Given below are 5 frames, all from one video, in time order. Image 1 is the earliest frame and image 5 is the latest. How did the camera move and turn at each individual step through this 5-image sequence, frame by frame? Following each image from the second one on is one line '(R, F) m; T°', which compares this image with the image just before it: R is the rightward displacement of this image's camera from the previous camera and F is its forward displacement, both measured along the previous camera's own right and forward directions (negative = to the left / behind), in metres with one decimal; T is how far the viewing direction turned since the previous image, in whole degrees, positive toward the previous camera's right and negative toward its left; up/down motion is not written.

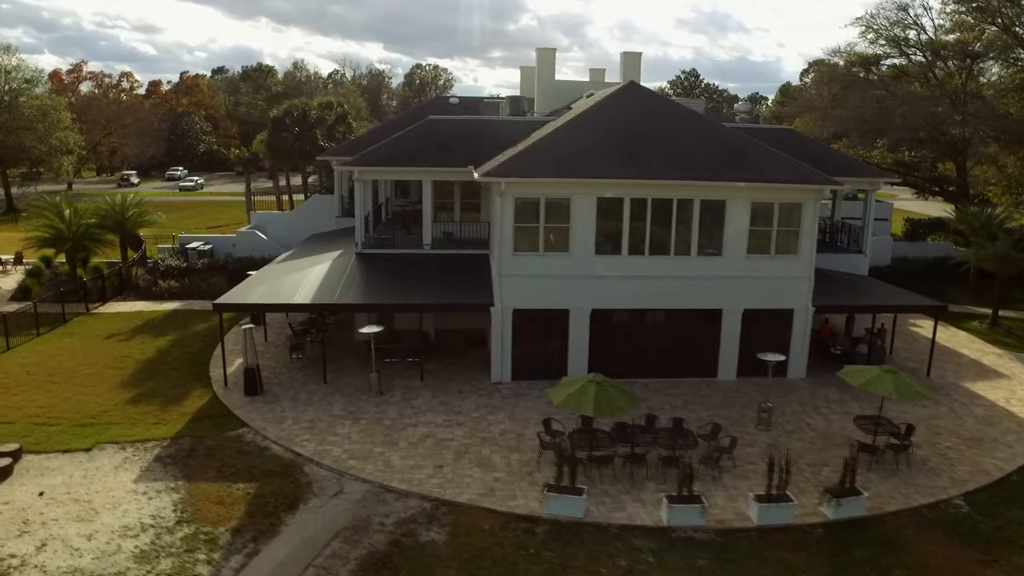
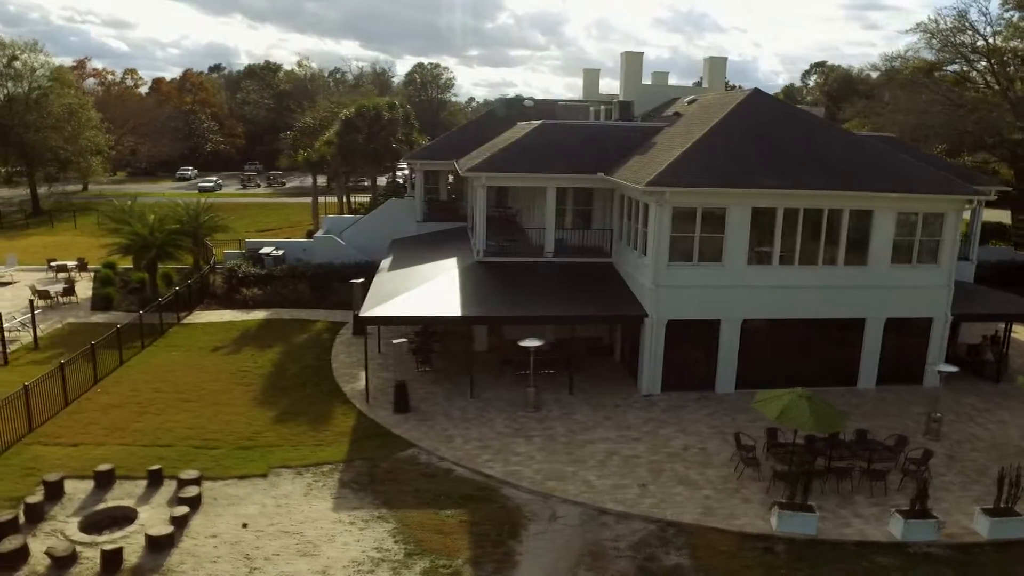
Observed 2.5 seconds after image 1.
(-4.8, +0.6) m; +3°
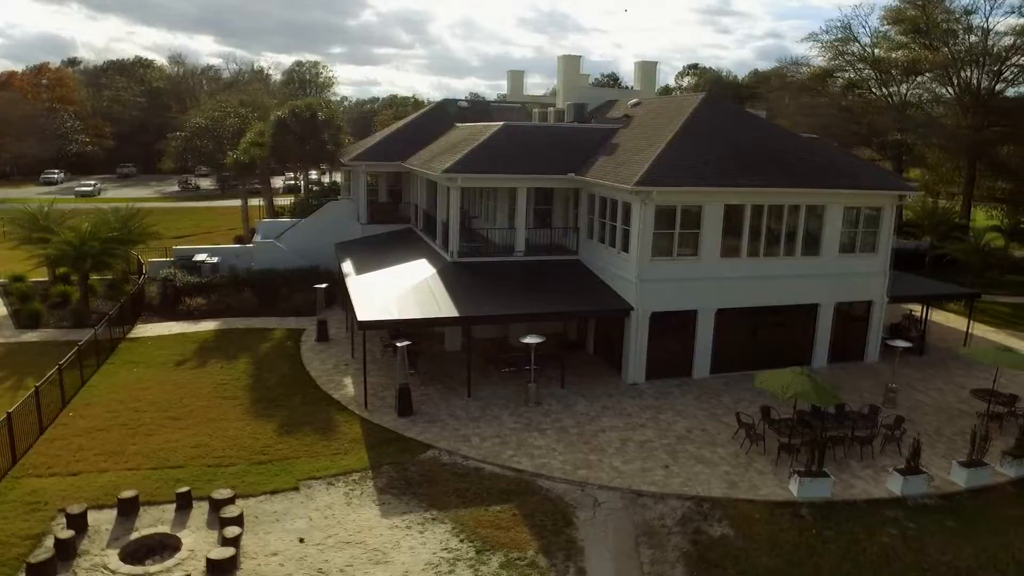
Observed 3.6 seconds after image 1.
(-3.3, -0.1) m; +10°
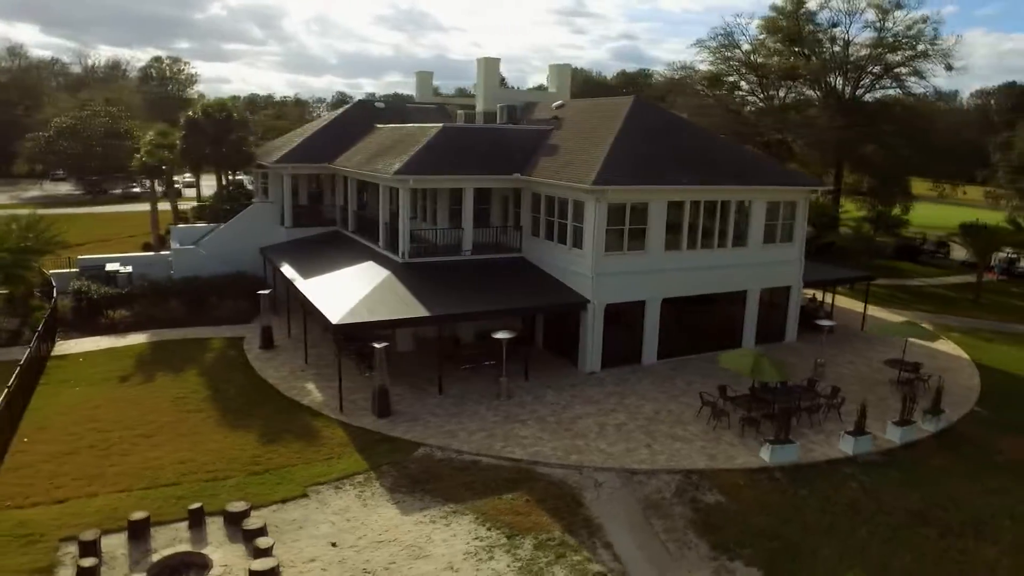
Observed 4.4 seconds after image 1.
(-2.8, -0.3) m; +11°
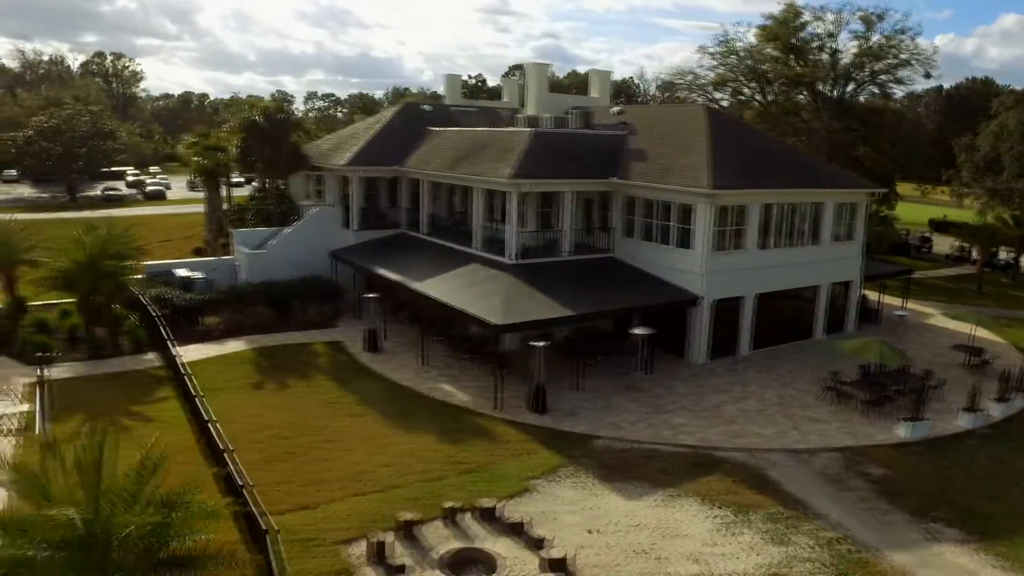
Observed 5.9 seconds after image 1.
(-6.0, -0.5) m; +7°
